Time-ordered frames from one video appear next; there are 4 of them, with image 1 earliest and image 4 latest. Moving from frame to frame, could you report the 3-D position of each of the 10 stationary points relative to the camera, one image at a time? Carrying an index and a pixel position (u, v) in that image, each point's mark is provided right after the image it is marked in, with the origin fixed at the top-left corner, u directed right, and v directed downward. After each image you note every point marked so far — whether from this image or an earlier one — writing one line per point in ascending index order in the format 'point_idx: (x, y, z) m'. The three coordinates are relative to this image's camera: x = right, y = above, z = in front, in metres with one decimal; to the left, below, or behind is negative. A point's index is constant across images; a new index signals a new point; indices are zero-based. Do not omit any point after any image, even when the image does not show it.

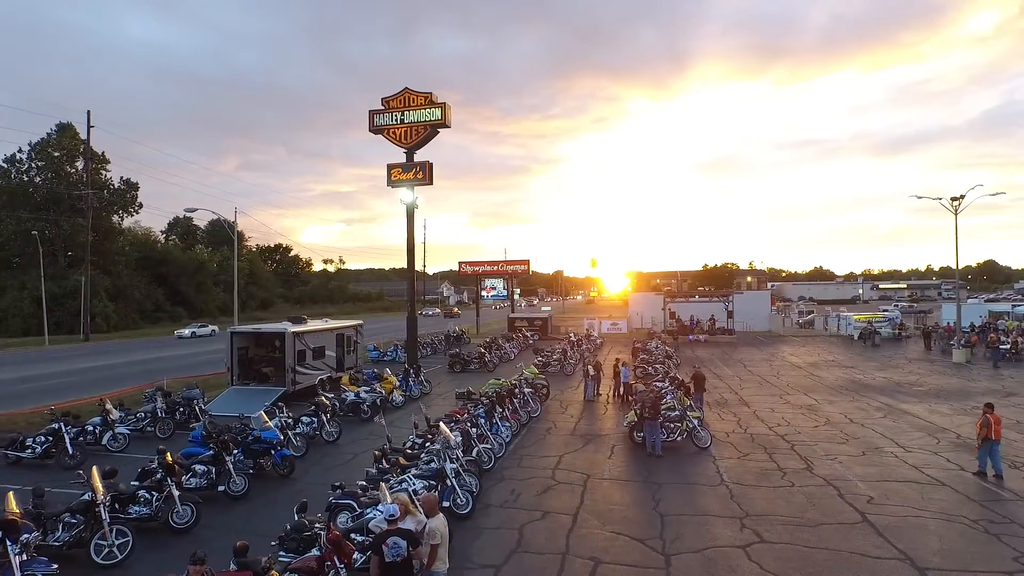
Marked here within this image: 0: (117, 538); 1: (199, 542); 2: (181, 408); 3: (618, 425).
0: (-5.0, -3.2, +7.8) m
1: (-4.3, -3.5, +8.4) m
2: (-8.1, -3.0, +15.2) m
3: (+2.8, -3.5, +16.1) m
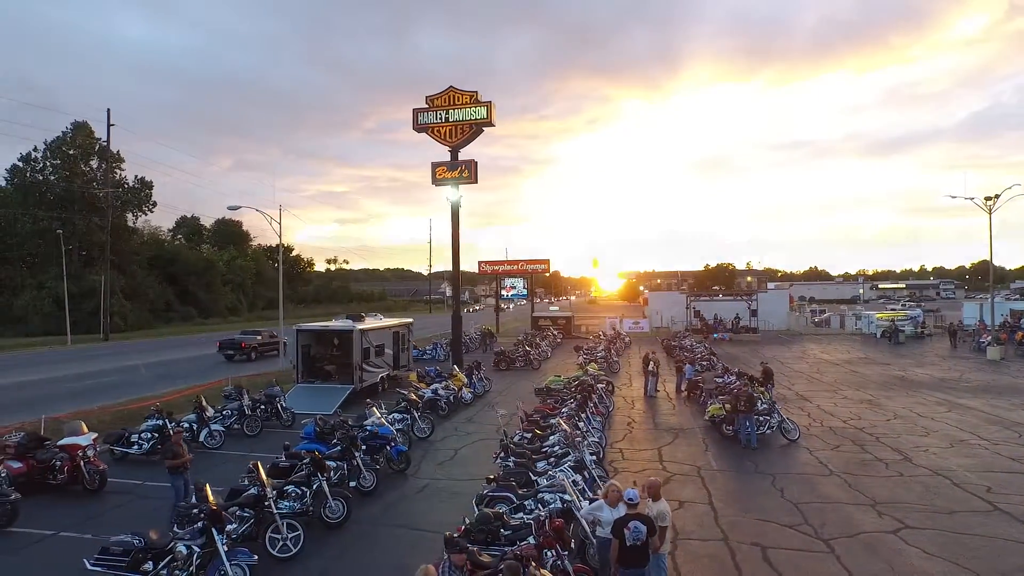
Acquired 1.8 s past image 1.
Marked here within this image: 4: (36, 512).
0: (-2.9, -3.1, +7.9) m
1: (-2.2, -3.4, +8.6) m
2: (-6.1, -2.9, +15.3) m
3: (+4.8, -3.4, +16.3) m
4: (-7.2, -3.4, +9.3) m
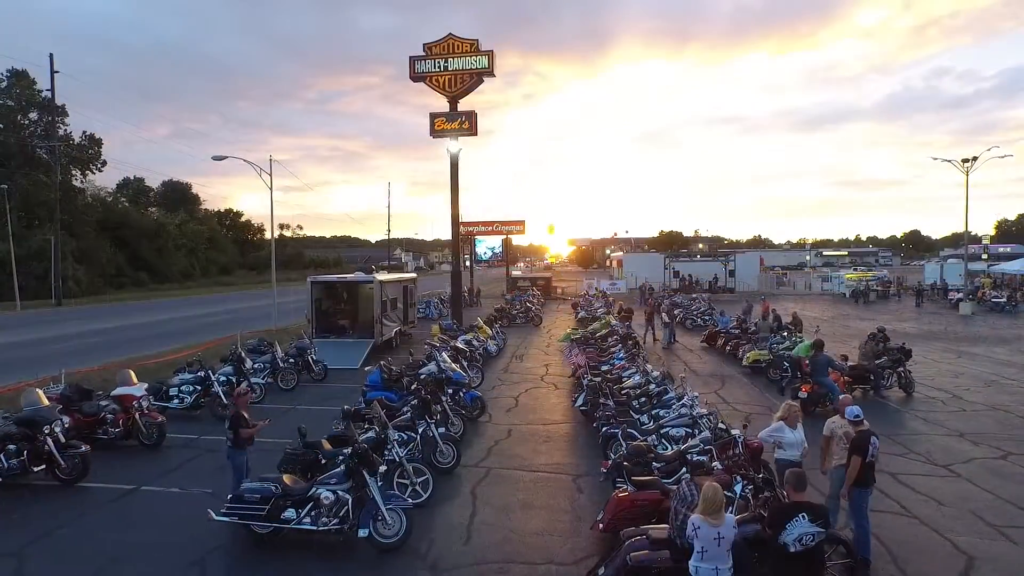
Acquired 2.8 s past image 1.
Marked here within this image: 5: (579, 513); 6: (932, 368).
0: (-1.2, -2.2, +7.4) m
1: (-0.6, -2.5, +8.1) m
2: (-5.1, -1.6, +14.5) m
3: (+5.7, -2.1, +16.4) m
4: (-5.7, -2.5, +8.5) m
5: (+0.7, -2.5, +6.9) m
6: (+11.0, -2.1, +16.3) m
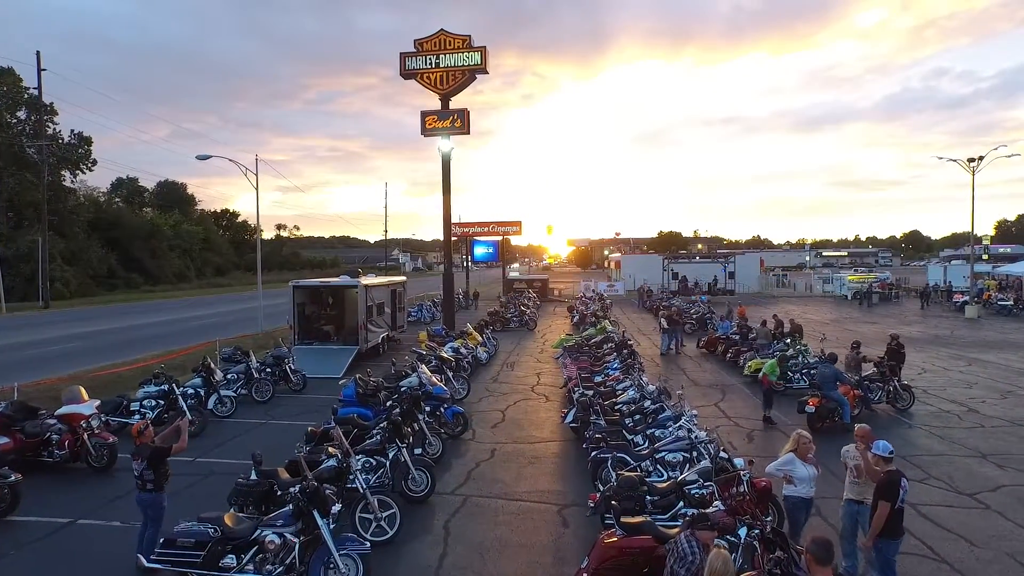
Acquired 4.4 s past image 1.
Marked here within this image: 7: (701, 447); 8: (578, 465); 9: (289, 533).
0: (-1.5, -2.3, +6.7) m
1: (-0.8, -2.6, +7.4) m
2: (-5.3, -1.8, +13.7) m
3: (+5.4, -2.2, +15.6) m
4: (-5.9, -2.6, +7.7) m
5: (+0.5, -2.6, +6.1) m
6: (+10.7, -2.2, +15.5) m
7: (+2.1, -1.8, +7.0) m
8: (+0.9, -2.5, +8.7) m
9: (-1.9, -2.0, +5.4) m
